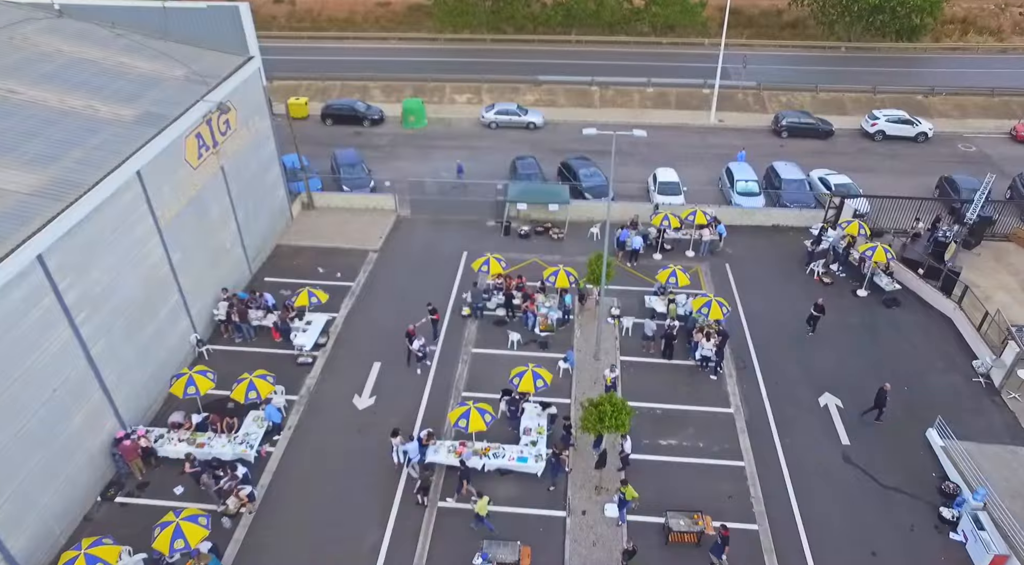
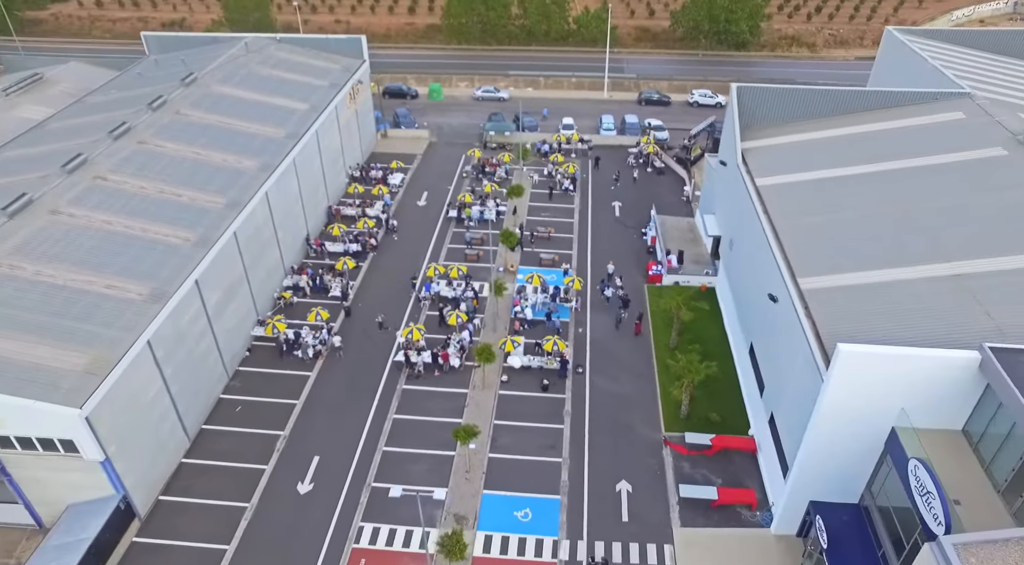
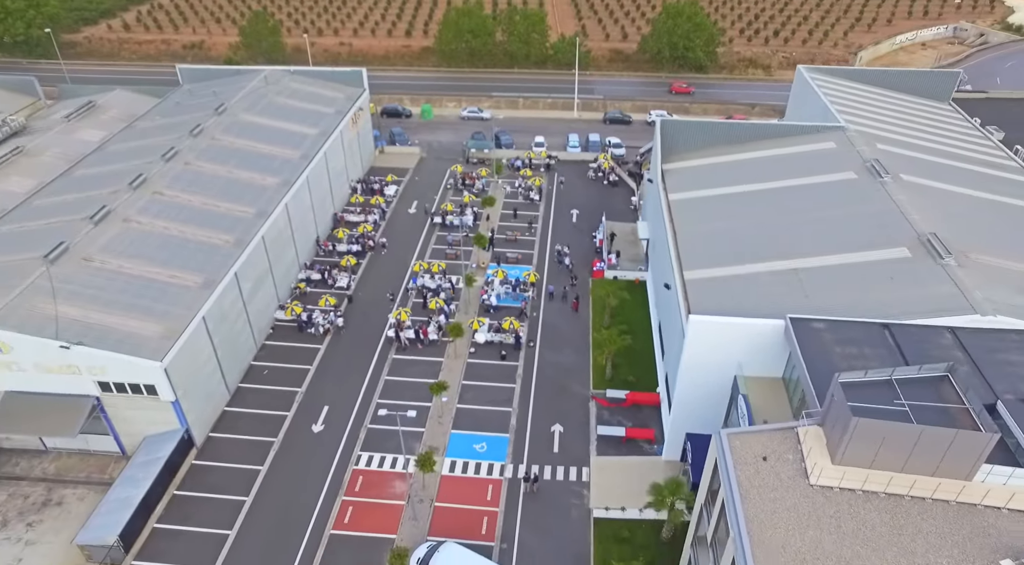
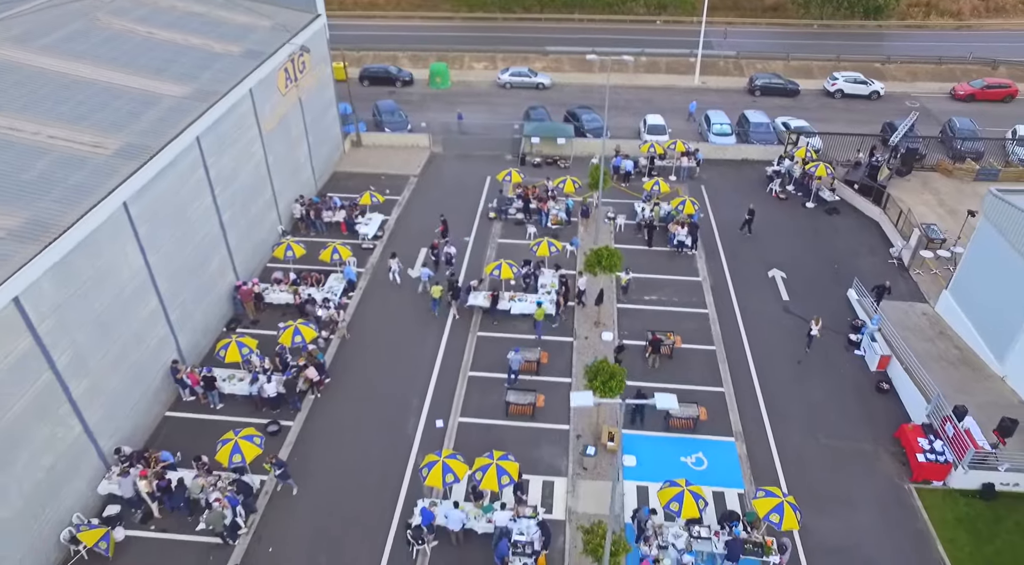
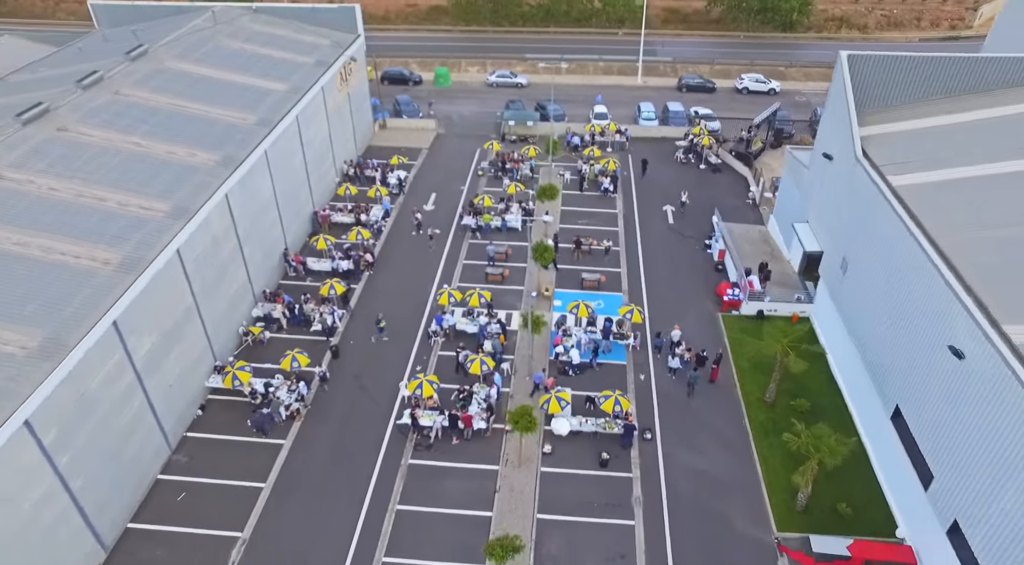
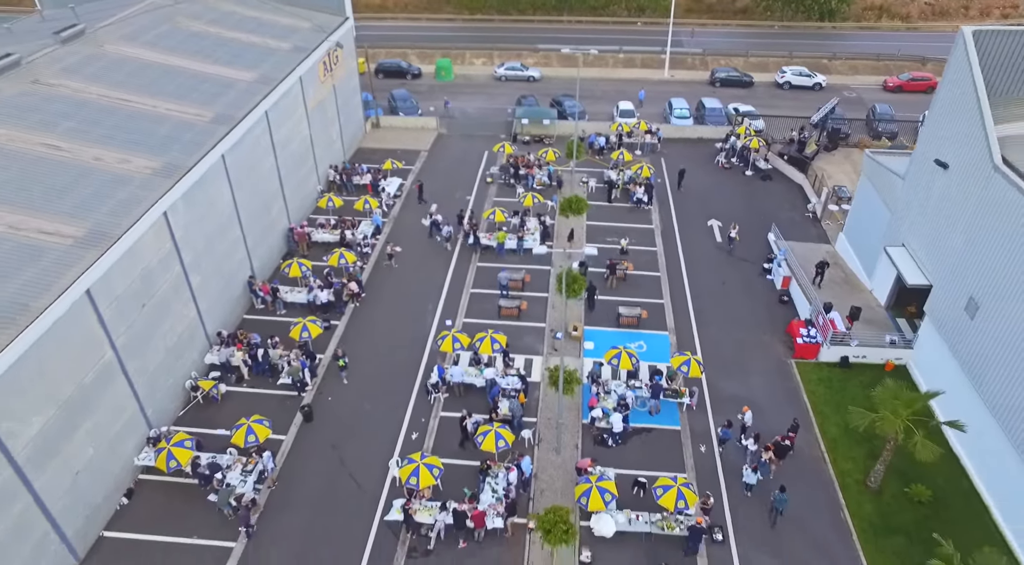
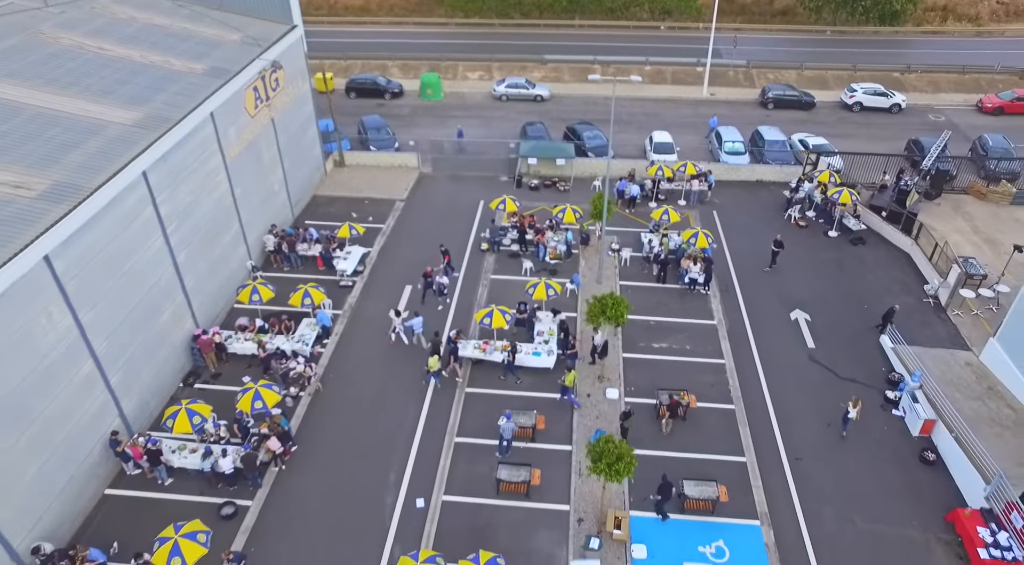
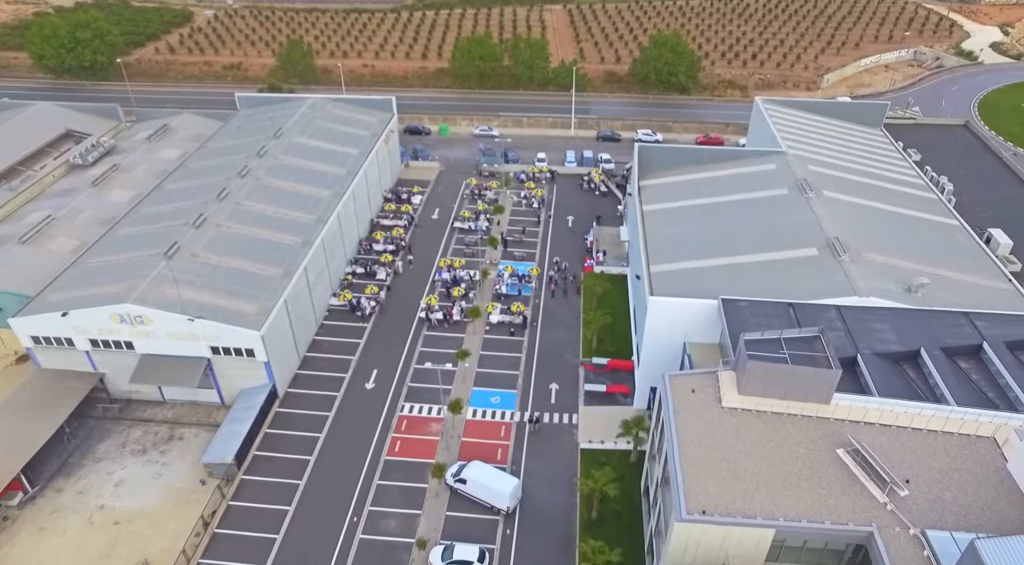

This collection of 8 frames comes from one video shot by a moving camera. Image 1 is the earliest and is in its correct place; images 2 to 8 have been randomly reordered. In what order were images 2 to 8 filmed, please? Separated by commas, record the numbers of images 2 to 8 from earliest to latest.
7, 4, 6, 5, 2, 3, 8
